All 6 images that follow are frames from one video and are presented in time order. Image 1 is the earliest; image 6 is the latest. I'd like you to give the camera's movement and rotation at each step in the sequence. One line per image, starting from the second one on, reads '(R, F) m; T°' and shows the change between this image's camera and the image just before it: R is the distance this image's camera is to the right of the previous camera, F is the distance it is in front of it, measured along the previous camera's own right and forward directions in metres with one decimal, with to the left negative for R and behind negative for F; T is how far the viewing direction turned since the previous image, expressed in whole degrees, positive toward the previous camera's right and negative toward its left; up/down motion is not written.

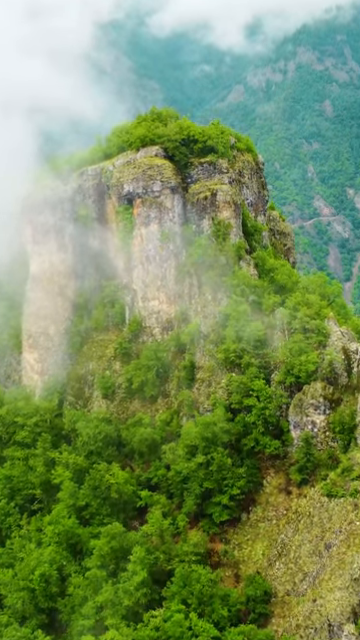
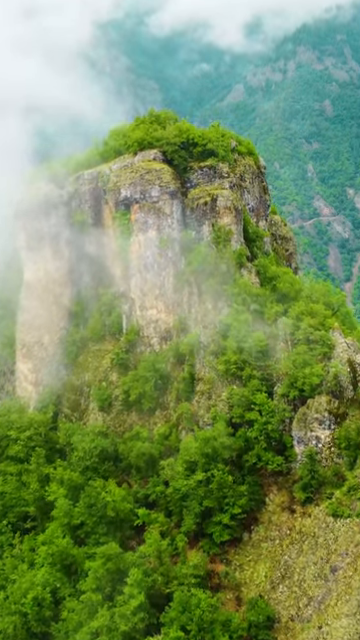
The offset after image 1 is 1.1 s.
(0.0, +2.0) m; 0°
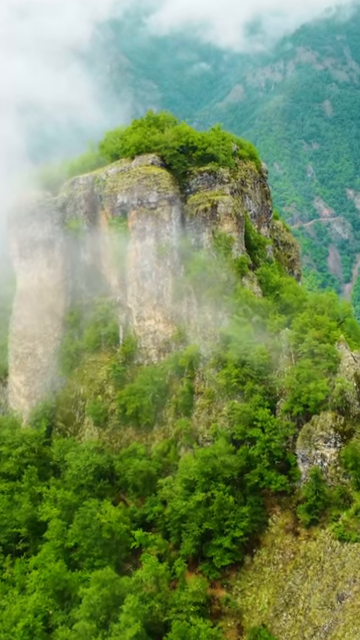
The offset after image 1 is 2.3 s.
(0.0, +2.2) m; 0°
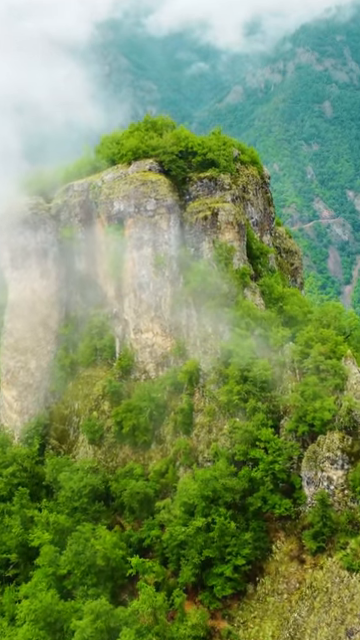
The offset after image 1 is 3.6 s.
(0.0, +2.4) m; 0°
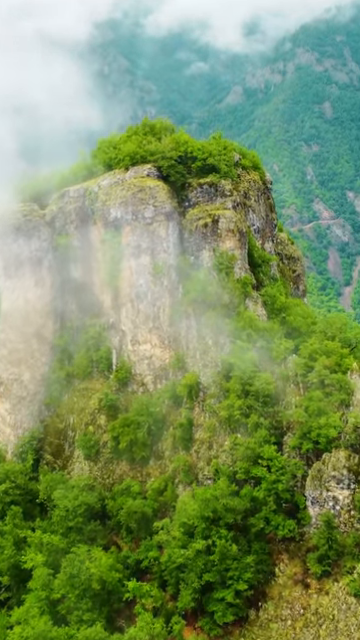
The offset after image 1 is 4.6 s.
(0.0, +1.8) m; 0°
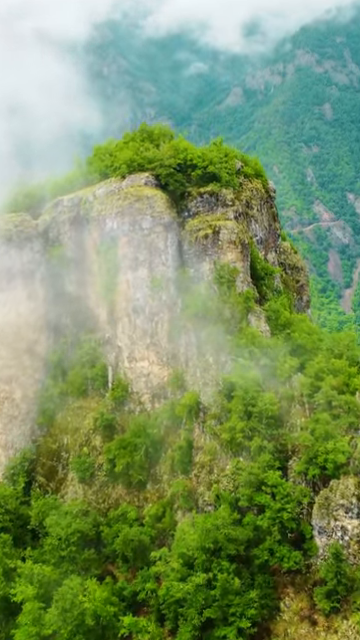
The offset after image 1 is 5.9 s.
(0.0, +2.4) m; 0°
